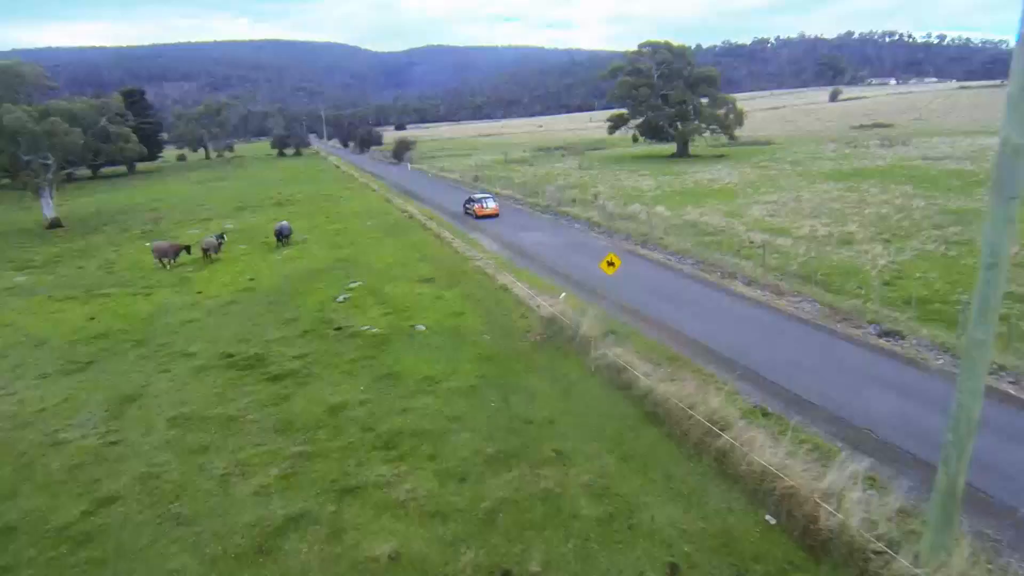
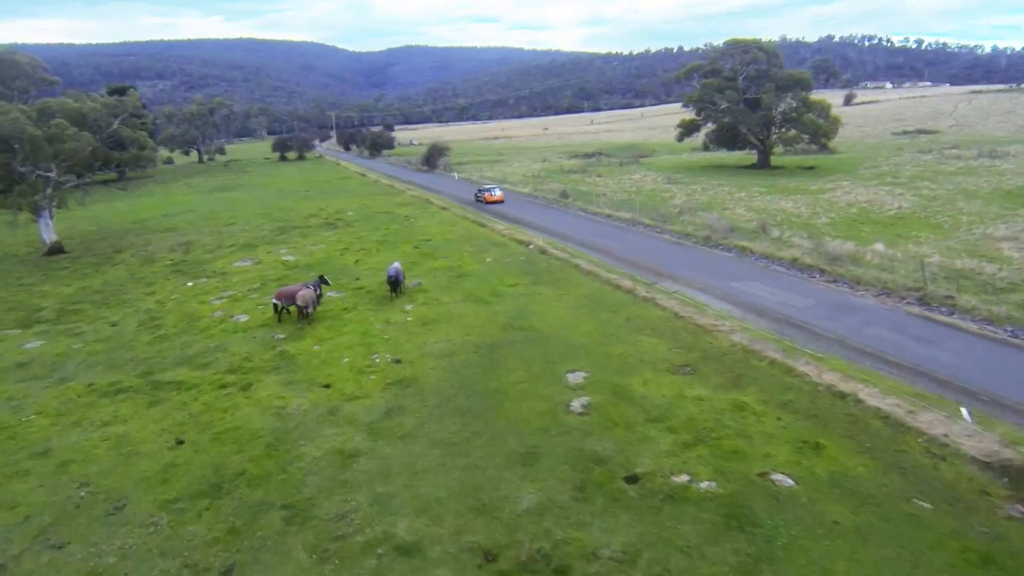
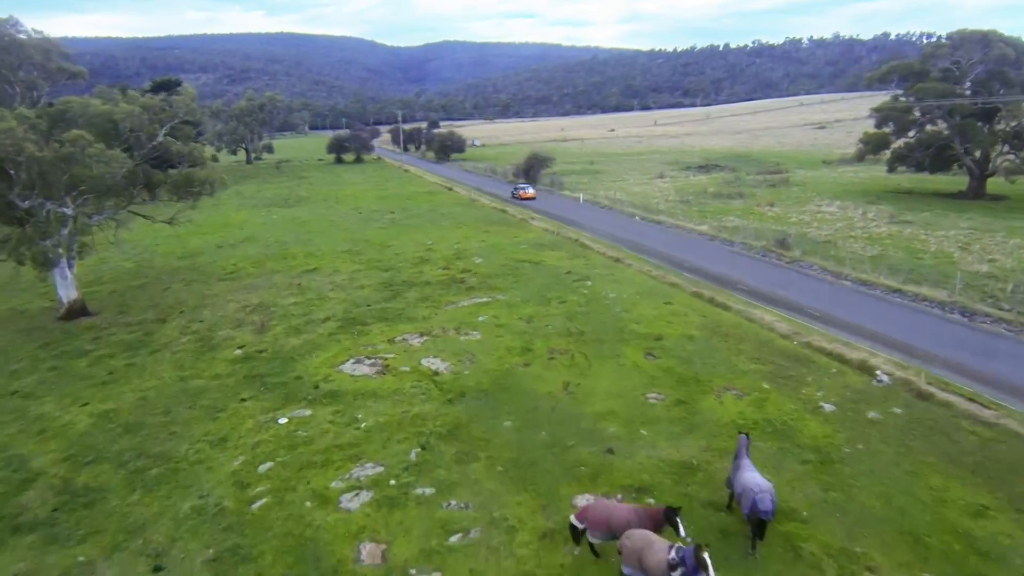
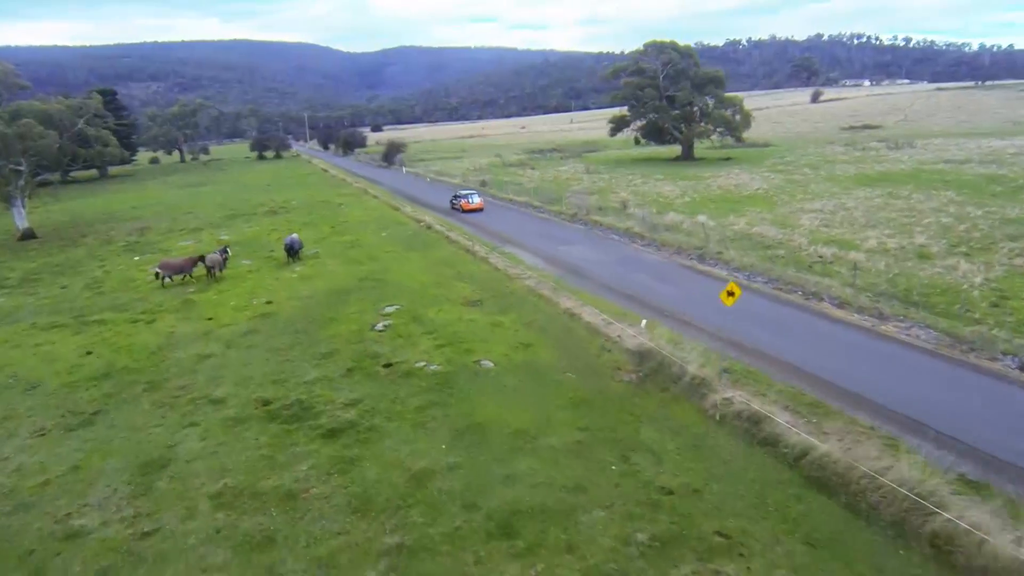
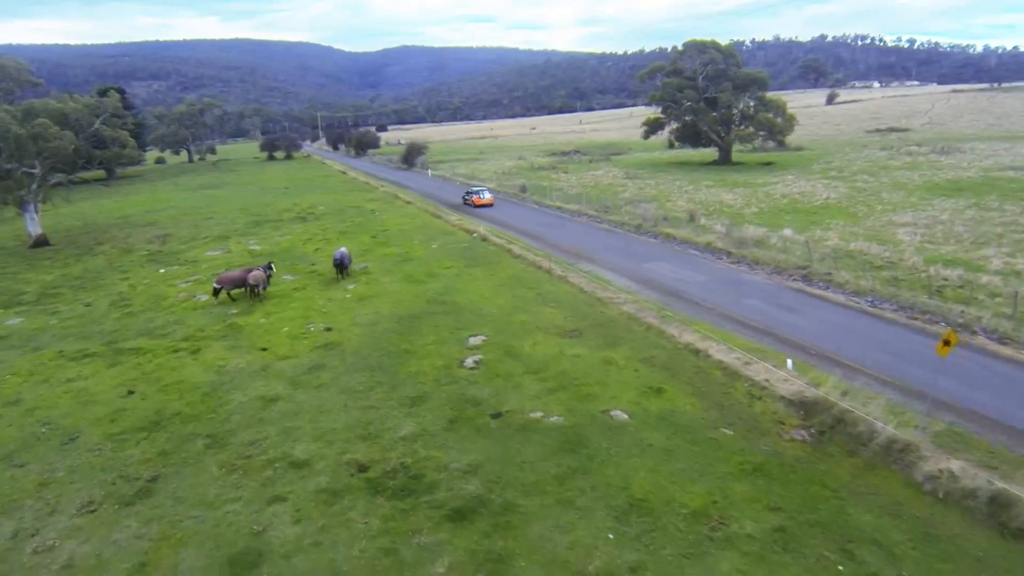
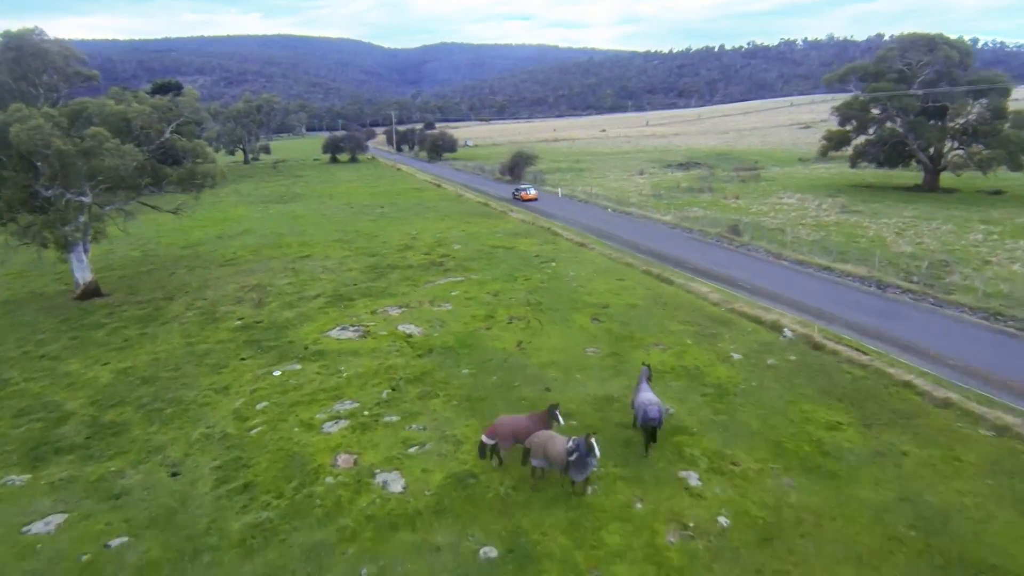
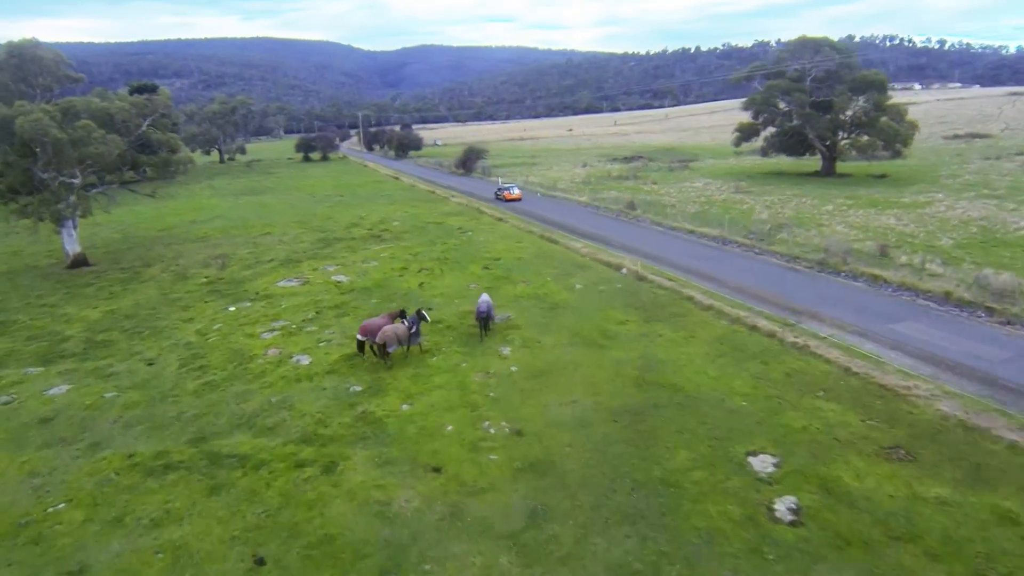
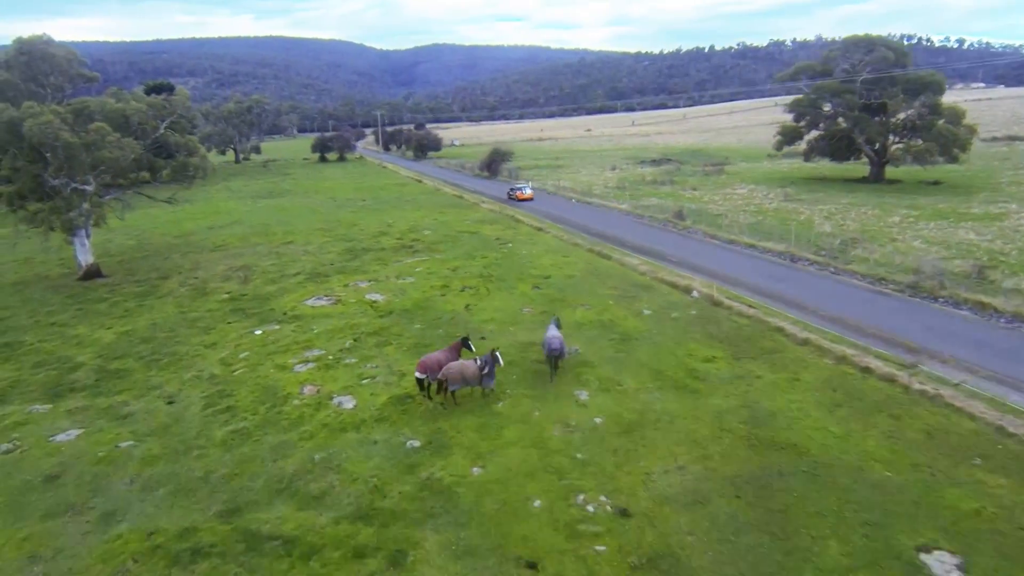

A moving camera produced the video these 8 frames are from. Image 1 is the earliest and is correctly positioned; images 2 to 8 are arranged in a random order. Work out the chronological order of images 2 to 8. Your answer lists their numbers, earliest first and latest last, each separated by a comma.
4, 5, 2, 7, 8, 6, 3
